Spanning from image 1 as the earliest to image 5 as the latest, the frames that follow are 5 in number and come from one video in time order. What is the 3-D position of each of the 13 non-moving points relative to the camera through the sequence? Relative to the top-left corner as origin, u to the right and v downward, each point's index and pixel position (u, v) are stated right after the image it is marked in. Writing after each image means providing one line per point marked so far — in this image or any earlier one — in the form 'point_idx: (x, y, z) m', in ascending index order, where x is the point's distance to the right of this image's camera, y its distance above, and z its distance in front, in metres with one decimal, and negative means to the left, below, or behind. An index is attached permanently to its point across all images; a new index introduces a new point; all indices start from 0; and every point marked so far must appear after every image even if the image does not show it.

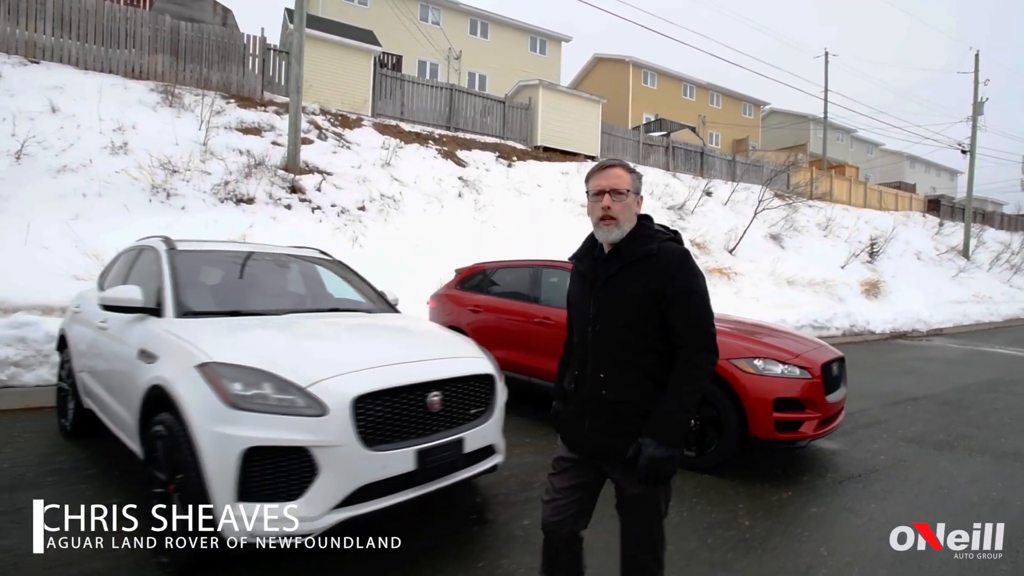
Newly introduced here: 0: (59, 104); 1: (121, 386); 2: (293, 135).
0: (-10.4, +4.2, +12.0) m
1: (-2.4, -0.6, +3.2) m
2: (-5.5, +3.8, +12.7) m
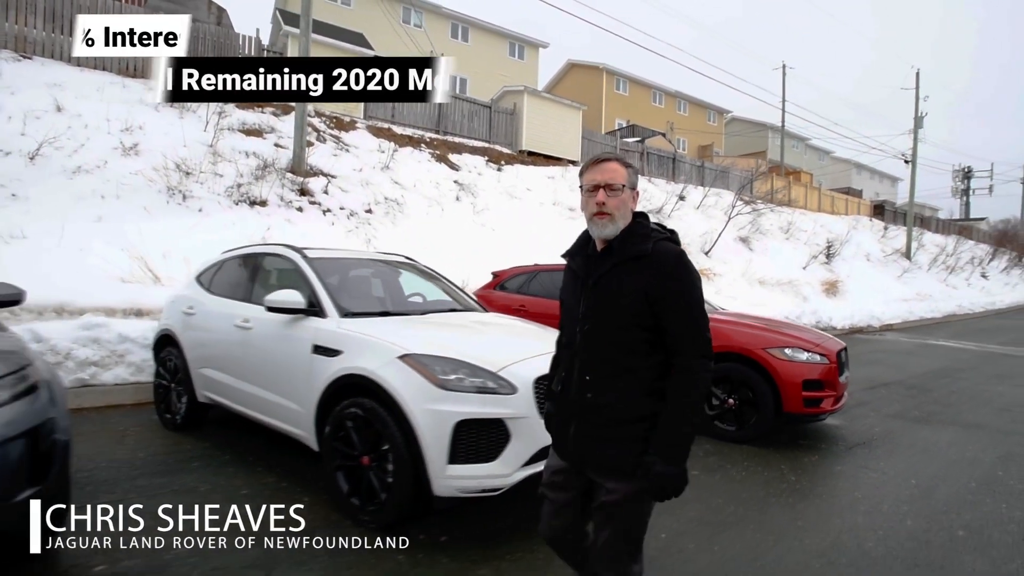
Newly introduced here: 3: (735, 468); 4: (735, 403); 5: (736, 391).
0: (-10.3, +4.2, +11.9) m
1: (-1.7, -0.7, +3.7) m
2: (-5.4, +3.8, +13.0) m
3: (+1.9, -1.5, +4.4) m
4: (+2.3, -1.1, +5.2) m
5: (+2.3, -1.0, +5.3) m
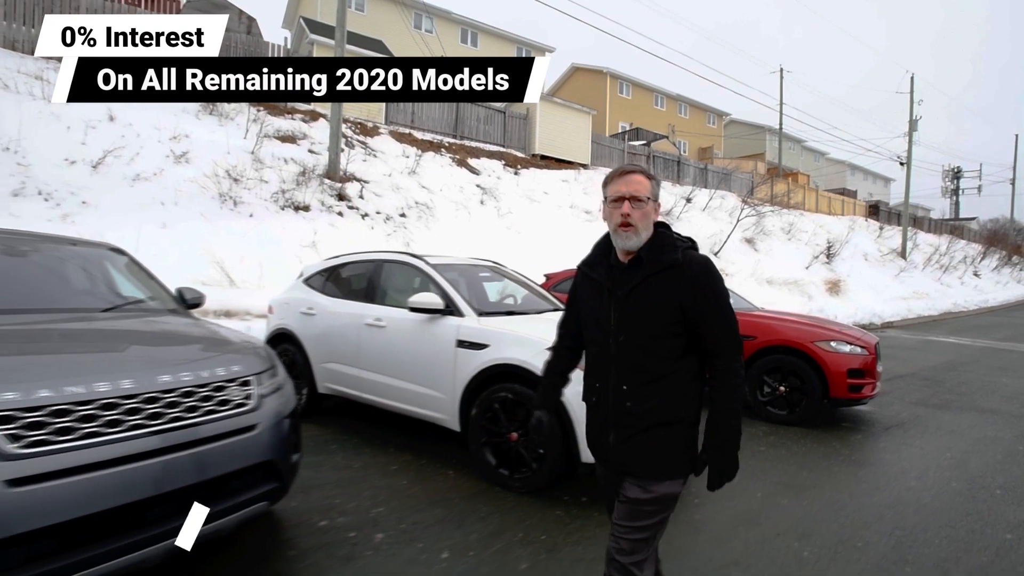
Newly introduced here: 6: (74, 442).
0: (-9.5, +4.2, +12.4) m
1: (-0.8, -0.7, +4.4) m
2: (-4.7, +3.8, +13.5) m
3: (+2.8, -1.6, +5.1) m
4: (+3.1, -1.2, +5.9) m
5: (+3.2, -1.0, +6.0) m
6: (-1.7, -0.6, +2.0) m
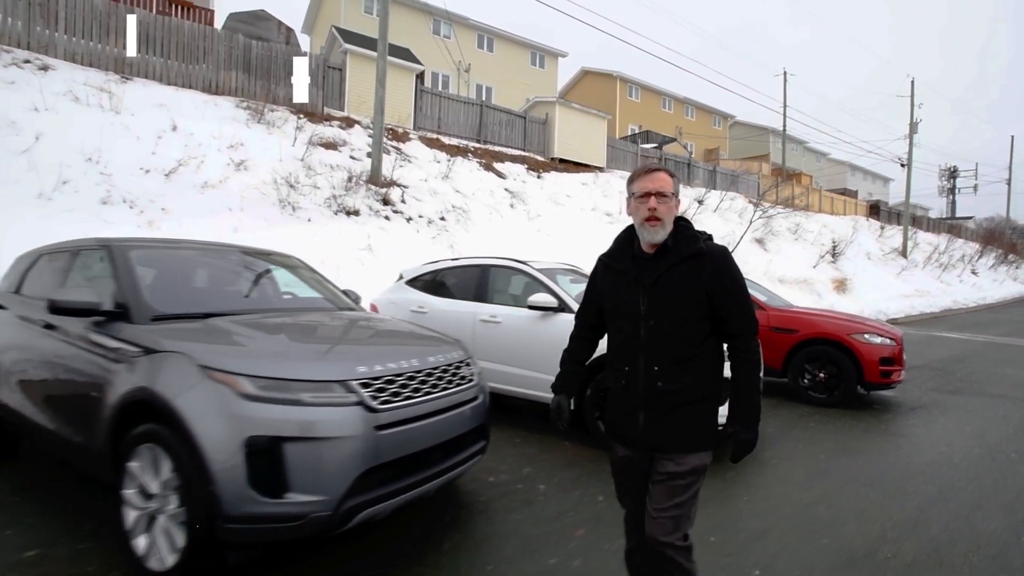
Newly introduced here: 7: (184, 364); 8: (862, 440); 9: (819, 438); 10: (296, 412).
0: (-8.6, +4.2, +13.2) m
1: (+0.2, -0.7, +5.3) m
2: (-3.7, +3.8, +14.4) m
3: (+3.8, -1.6, +6.0) m
4: (+4.1, -1.2, +6.8) m
5: (+4.1, -1.0, +6.9) m
6: (-0.6, -0.6, +2.8) m
7: (-1.7, -0.4, +2.6) m
8: (+3.7, -1.6, +5.4) m
9: (+3.2, -1.6, +5.4) m
10: (-1.0, -0.6, +2.4) m
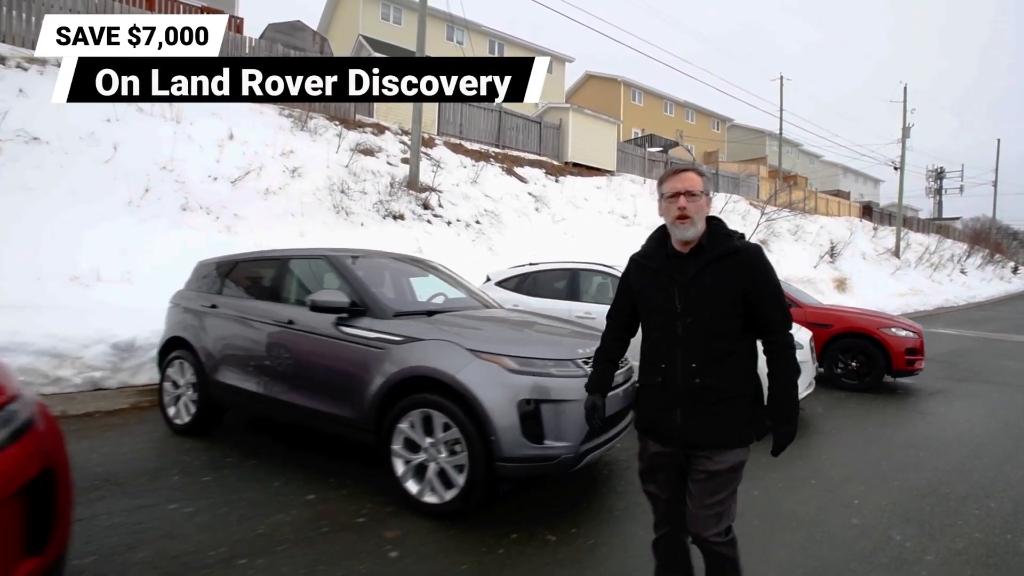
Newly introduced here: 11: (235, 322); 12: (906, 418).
0: (-7.6, +4.2, +14.0) m
1: (+1.4, -0.7, +6.2) m
2: (-2.7, +3.8, +15.3) m
3: (+4.9, -1.6, +7.1) m
4: (+5.3, -1.2, +7.9) m
5: (+5.3, -1.1, +7.9) m
6: (+0.6, -0.7, +3.8) m
7: (-0.4, -0.4, +3.6) m
8: (+4.8, -1.6, +6.4) m
9: (+4.4, -1.6, +6.5) m
10: (+0.2, -0.6, +3.4) m
11: (-2.6, -0.3, +4.8) m
12: (+4.9, -1.6, +6.3) m
